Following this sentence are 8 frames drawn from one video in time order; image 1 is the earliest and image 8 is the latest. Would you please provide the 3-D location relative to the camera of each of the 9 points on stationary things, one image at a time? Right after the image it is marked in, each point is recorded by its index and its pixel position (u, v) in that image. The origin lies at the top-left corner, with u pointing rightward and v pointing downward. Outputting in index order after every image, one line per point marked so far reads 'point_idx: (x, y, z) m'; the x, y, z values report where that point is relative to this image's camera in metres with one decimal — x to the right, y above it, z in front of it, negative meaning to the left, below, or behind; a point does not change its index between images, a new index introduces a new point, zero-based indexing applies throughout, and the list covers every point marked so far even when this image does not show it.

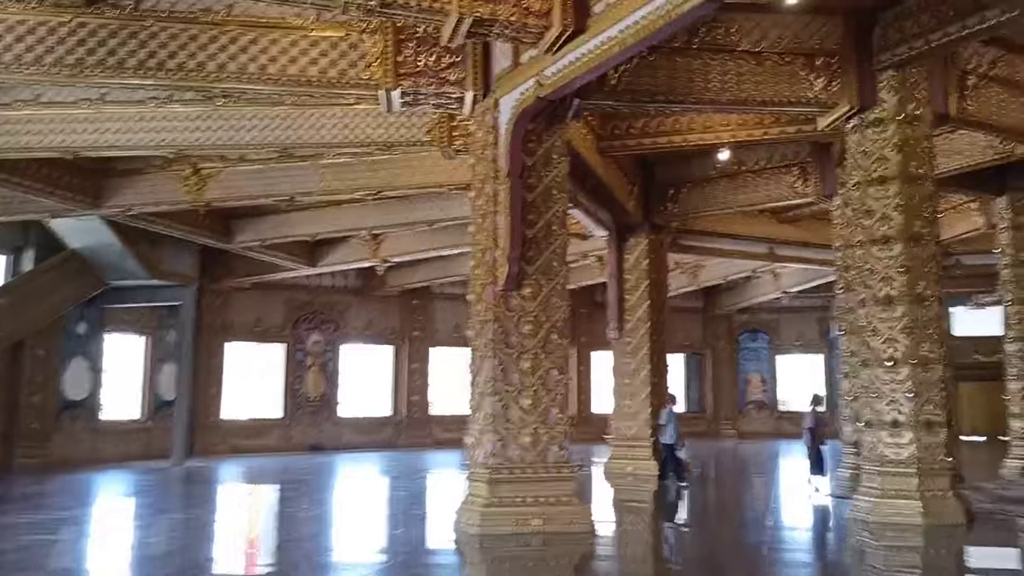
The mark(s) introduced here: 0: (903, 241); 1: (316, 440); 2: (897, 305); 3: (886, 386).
0: (+3.0, +0.4, +6.5) m
1: (-4.0, -3.1, +17.3) m
2: (+2.9, -0.1, +6.5) m
3: (+2.9, -0.8, +6.5) m
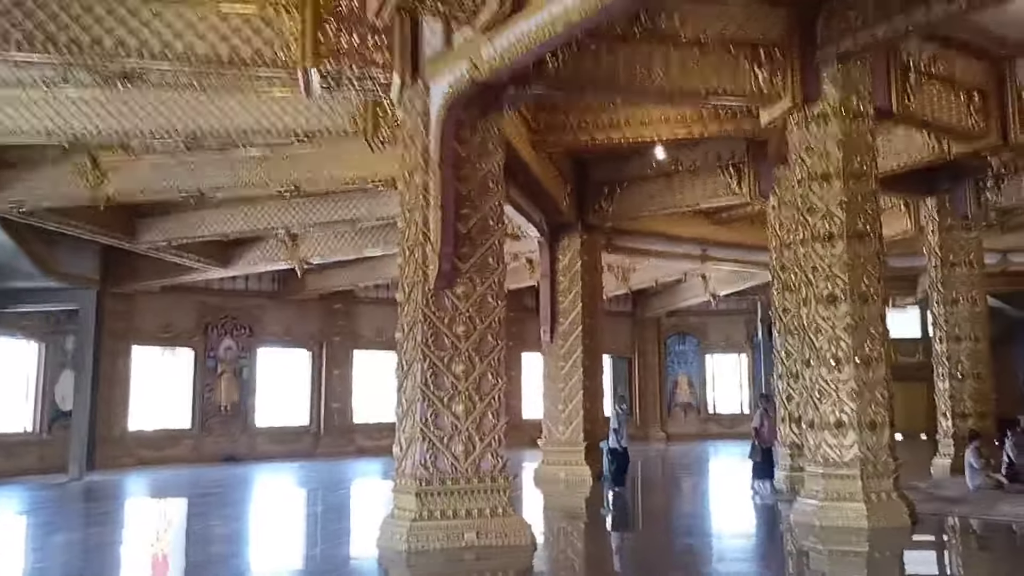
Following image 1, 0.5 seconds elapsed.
0: (+2.5, +0.4, +6.3) m
1: (-5.5, -3.2, +16.4) m
2: (+2.4, -0.1, +6.3) m
3: (+2.4, -0.7, +6.3) m
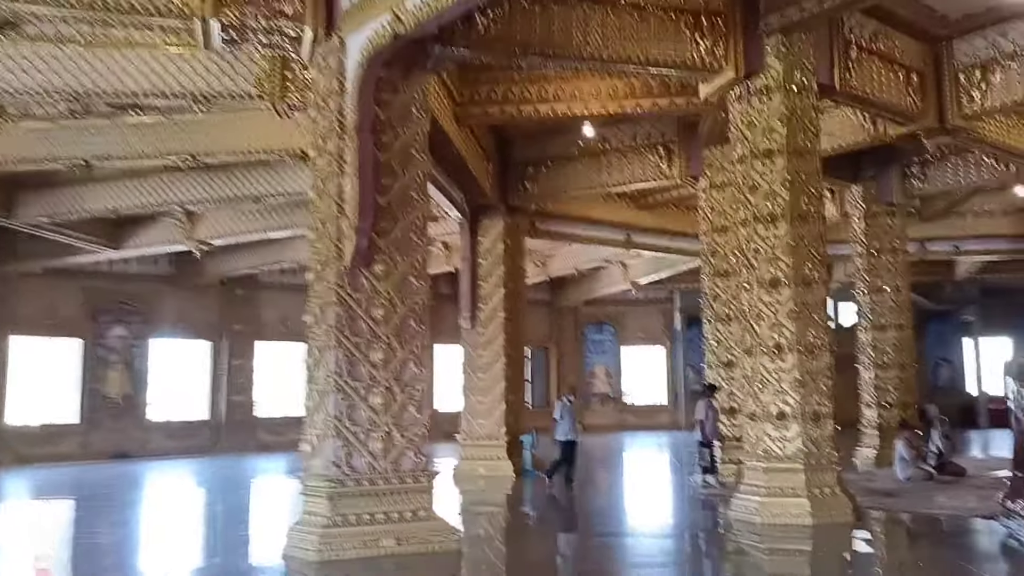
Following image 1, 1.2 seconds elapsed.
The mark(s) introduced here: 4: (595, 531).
0: (+2.0, +0.5, +6.0) m
1: (-7.1, -2.9, +15.2) m
2: (+1.9, 0.0, +6.0) m
3: (+1.8, -0.6, +5.9) m
4: (+0.7, -1.9, +6.6) m
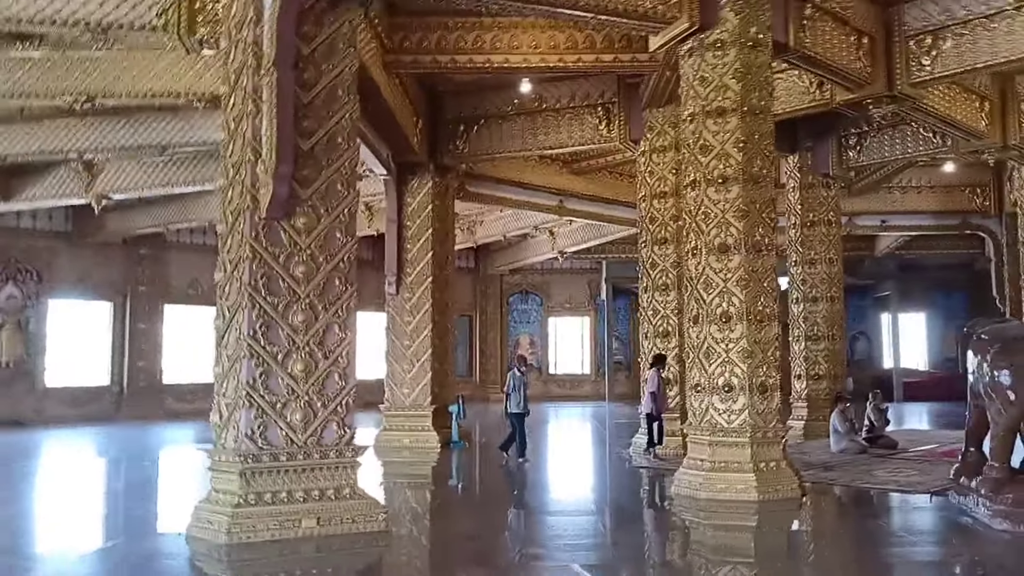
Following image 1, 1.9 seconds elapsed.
0: (+1.6, +0.7, +5.7) m
1: (-8.4, -2.1, +14.1) m
2: (+1.5, +0.2, +5.7) m
3: (+1.4, -0.4, +5.6) m
4: (+0.1, -1.6, +6.3) m
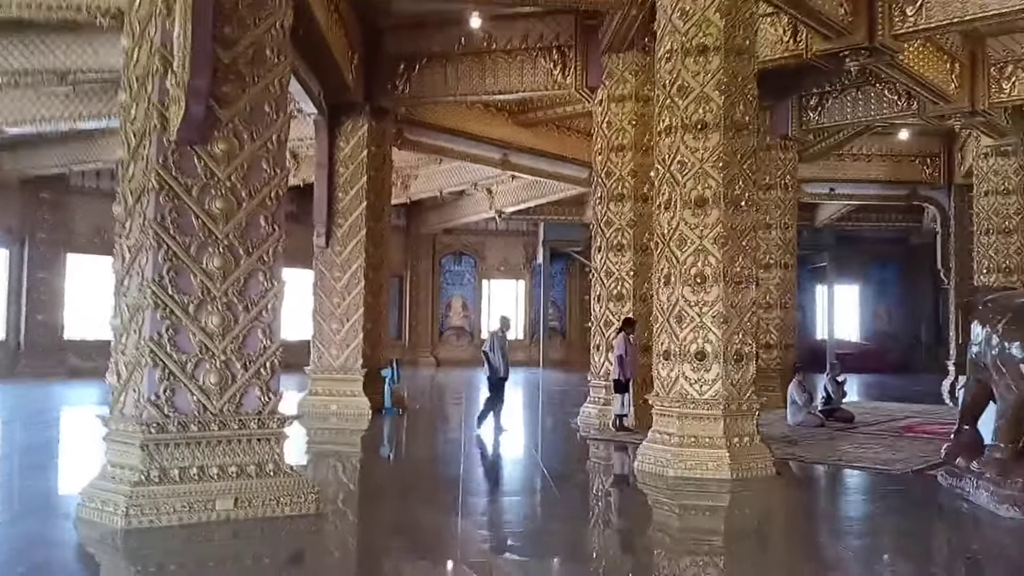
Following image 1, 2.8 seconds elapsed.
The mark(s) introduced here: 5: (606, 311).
0: (+1.3, +1.0, +5.1) m
1: (-9.4, -1.2, +12.7) m
2: (+1.2, +0.5, +5.1) m
3: (+1.1, -0.1, +5.1) m
4: (-0.3, -1.3, +5.7) m
5: (+0.9, -0.2, +7.8) m
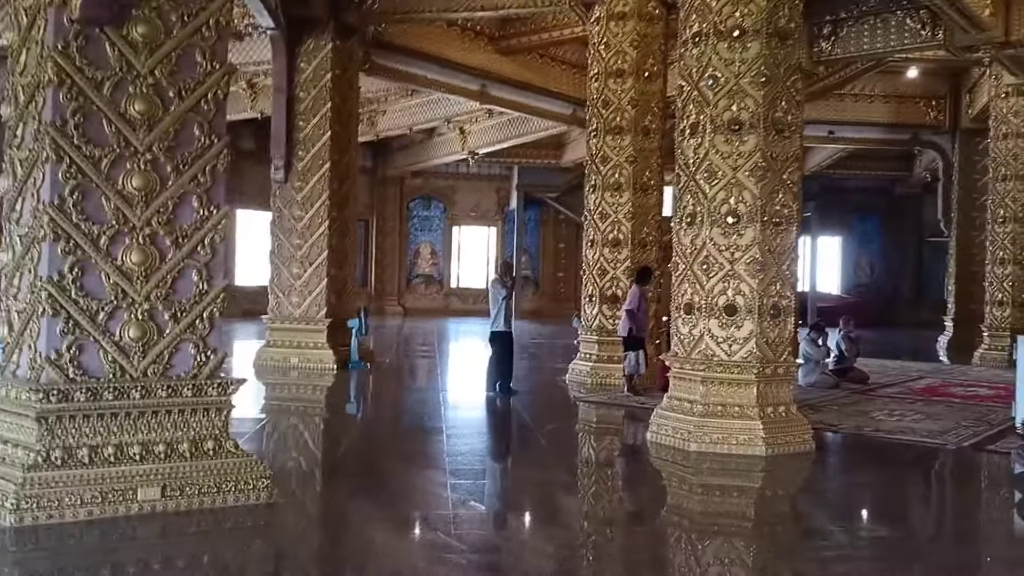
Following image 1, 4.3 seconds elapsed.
0: (+1.3, +1.3, +4.3) m
1: (-9.8, -0.4, +11.5) m
2: (+1.2, +0.8, +4.3) m
3: (+1.1, +0.2, +4.3) m
4: (-0.3, -0.9, +4.9) m
5: (+0.7, +0.2, +6.9) m
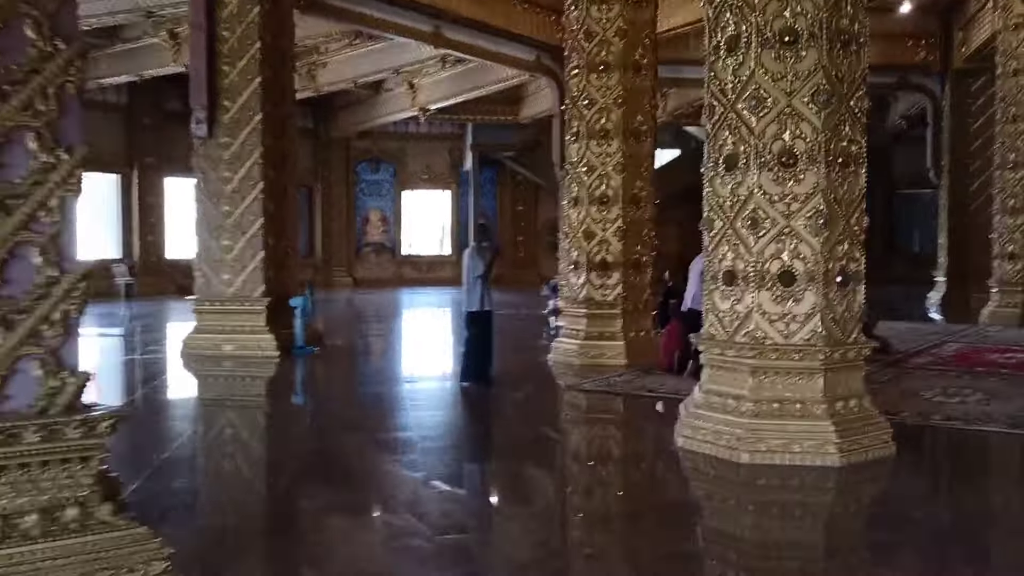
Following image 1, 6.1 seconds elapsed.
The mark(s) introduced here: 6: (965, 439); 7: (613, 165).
0: (+1.2, +1.4, +3.2) m
1: (-10.2, -0.3, +9.9) m
2: (+1.1, +0.9, +3.3) m
3: (+1.0, +0.3, +3.3) m
4: (-0.4, -0.8, +3.9) m
5: (+0.5, +0.5, +5.9) m
6: (+2.0, -0.7, +3.6) m
7: (+0.7, +0.8, +5.8) m
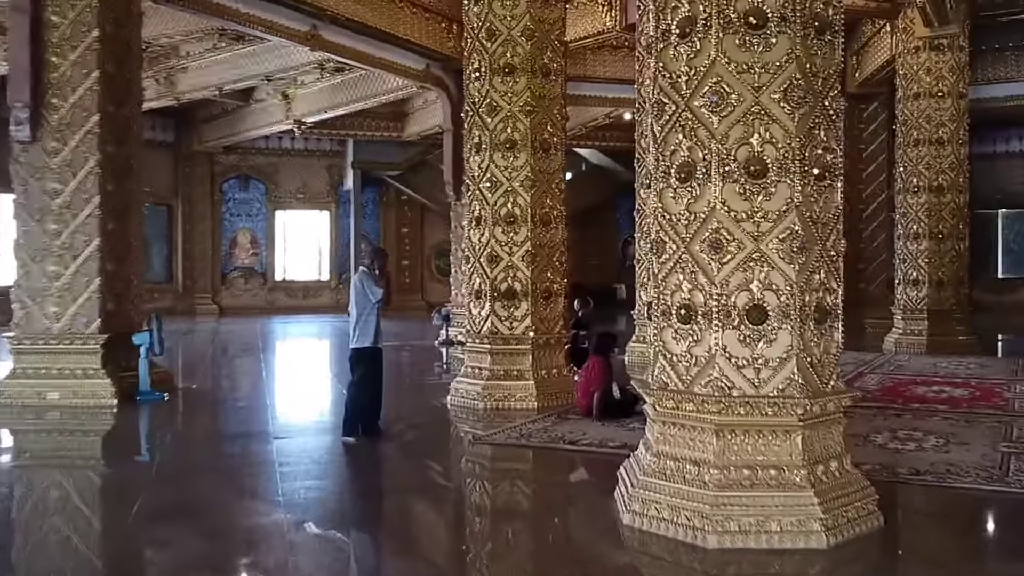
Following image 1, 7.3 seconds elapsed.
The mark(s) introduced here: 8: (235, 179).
0: (+0.9, +1.3, +2.7) m
1: (-11.3, -0.6, +7.6) m
2: (+0.8, +0.8, +2.7) m
3: (+0.7, +0.2, +2.7) m
4: (-0.7, -1.0, +3.0) m
5: (-0.1, +0.3, +5.2) m
6: (+1.6, -0.8, +3.1) m
7: (0.0, +0.7, +5.2) m
8: (-5.2, +2.1, +15.9) m
